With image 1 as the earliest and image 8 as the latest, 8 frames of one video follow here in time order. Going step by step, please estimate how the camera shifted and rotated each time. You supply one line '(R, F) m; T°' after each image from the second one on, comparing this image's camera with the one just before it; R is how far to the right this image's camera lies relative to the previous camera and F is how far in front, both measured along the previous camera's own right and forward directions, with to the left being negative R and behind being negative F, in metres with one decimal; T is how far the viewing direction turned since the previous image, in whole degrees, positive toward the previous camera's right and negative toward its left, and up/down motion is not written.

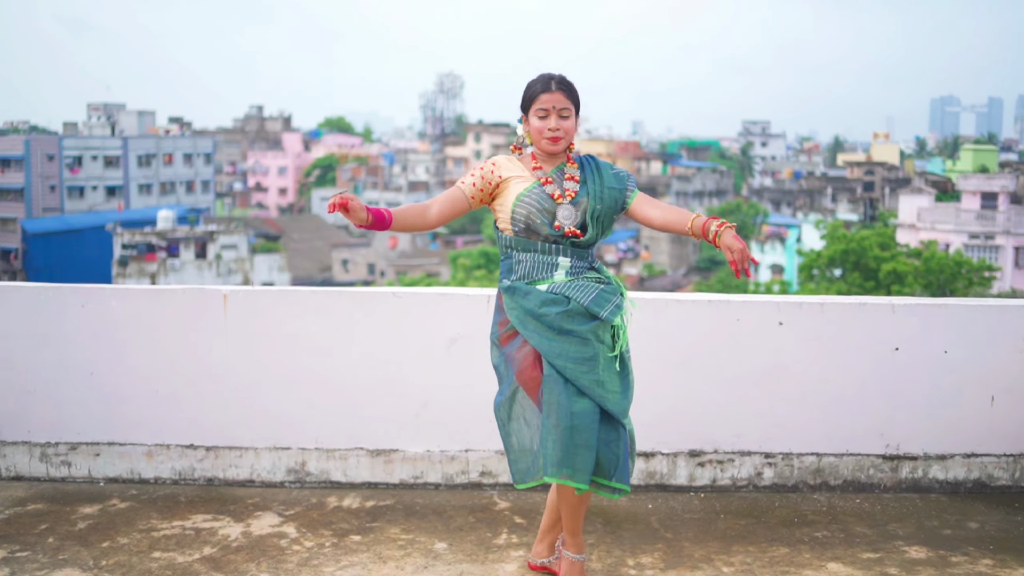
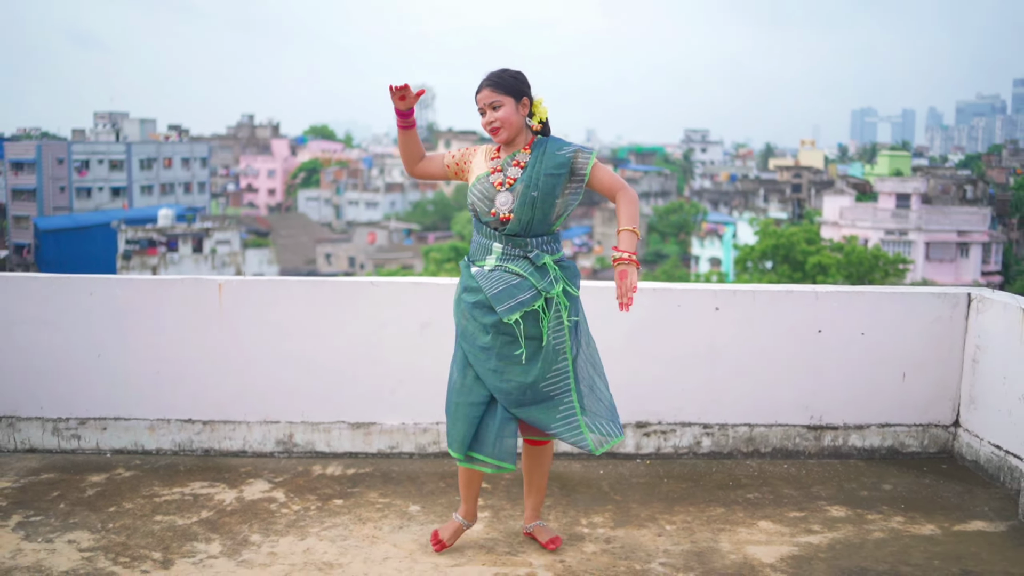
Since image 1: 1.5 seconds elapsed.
(+0.6, -0.4) m; 0°
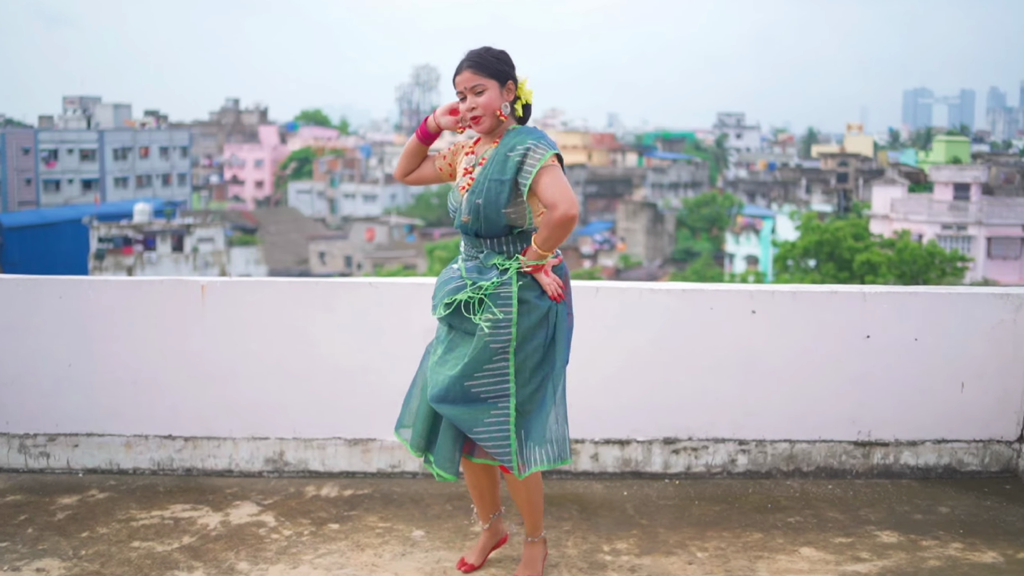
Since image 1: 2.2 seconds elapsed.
(-0.2, +0.4) m; 0°
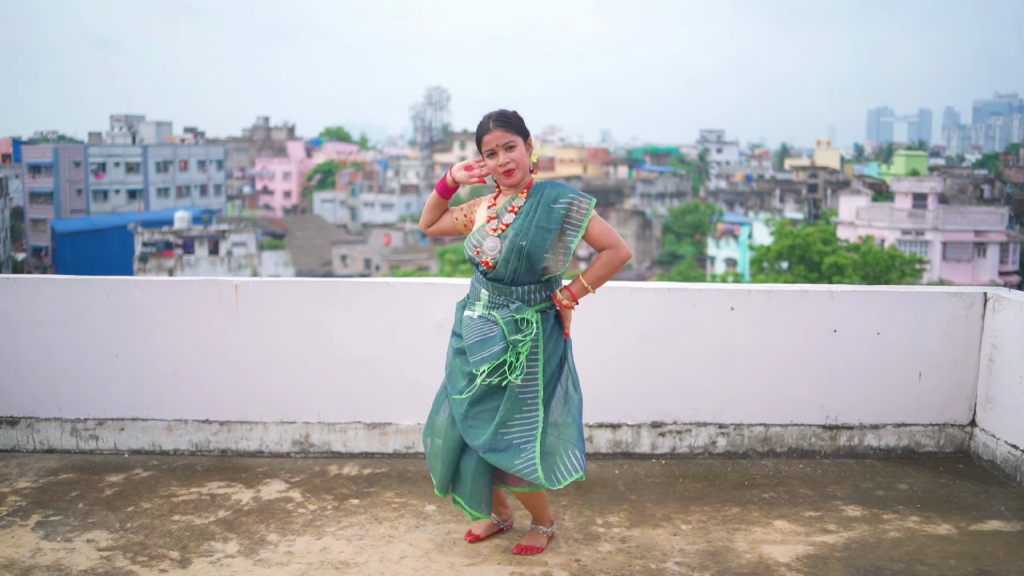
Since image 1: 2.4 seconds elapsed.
(-0.1, -0.4) m; 0°
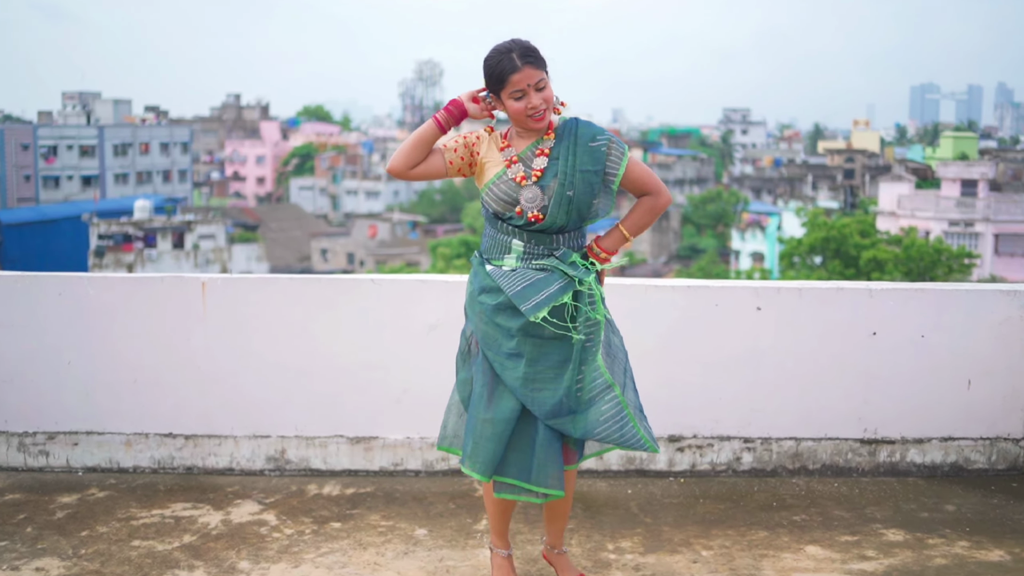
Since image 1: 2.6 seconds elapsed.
(0.0, +0.4) m; 0°
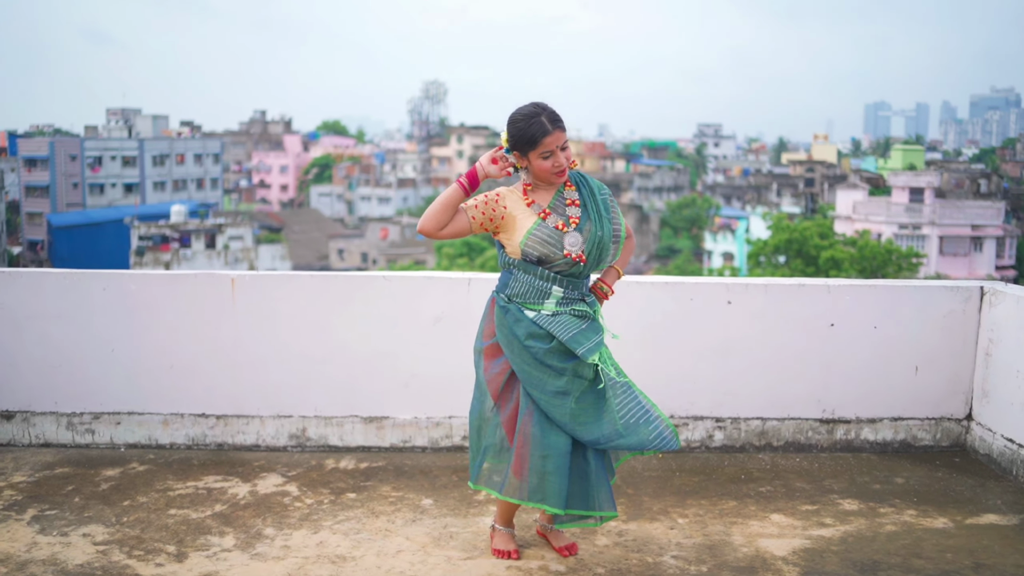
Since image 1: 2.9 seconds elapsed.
(0.0, -0.4) m; 0°
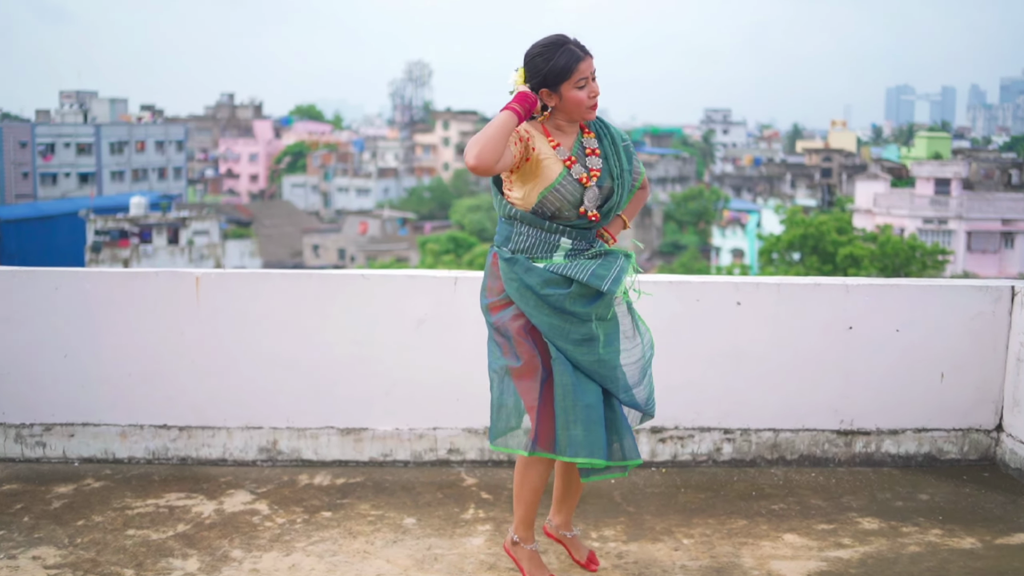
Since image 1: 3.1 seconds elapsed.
(+0.2, +0.3) m; 0°
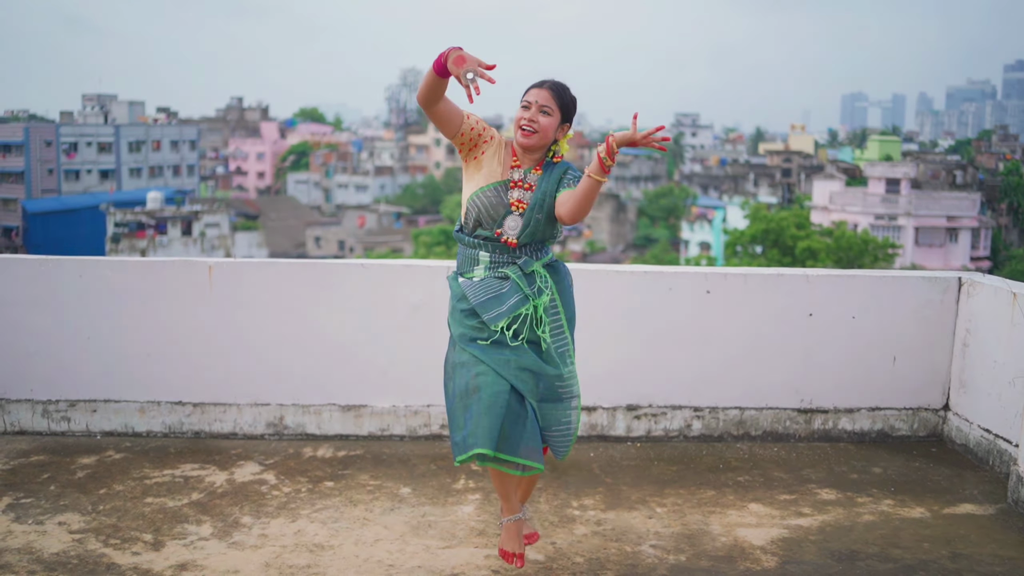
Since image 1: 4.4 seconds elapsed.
(+0.2, -0.3) m; 0°
